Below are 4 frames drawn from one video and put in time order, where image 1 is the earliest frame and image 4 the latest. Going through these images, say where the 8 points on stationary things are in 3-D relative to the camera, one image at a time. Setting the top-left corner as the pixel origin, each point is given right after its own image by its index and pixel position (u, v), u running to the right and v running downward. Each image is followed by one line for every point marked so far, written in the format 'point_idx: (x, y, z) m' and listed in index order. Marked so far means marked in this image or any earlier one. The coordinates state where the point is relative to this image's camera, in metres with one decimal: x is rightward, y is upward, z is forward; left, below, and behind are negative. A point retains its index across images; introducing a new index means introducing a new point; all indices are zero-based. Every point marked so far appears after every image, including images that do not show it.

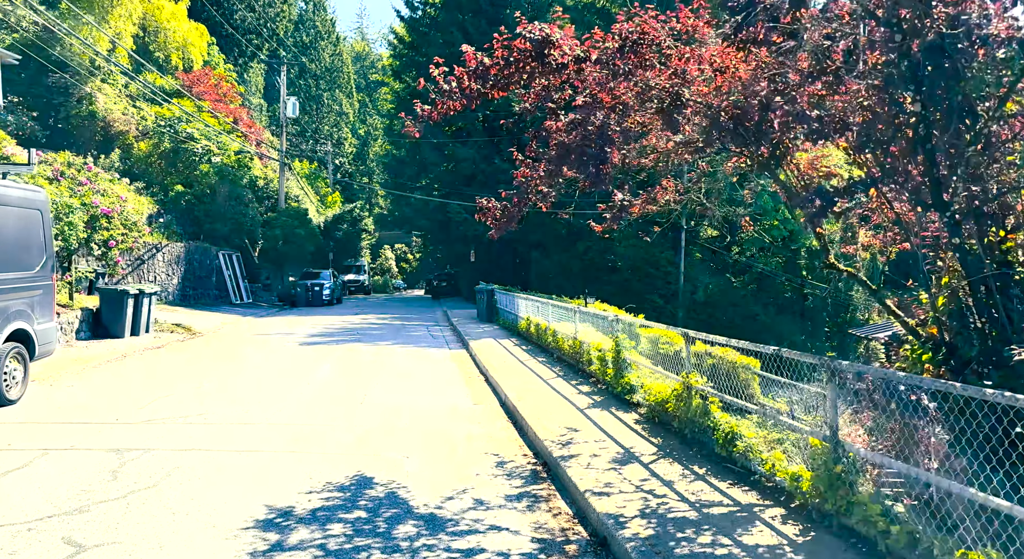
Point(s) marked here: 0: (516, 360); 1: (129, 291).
0: (+0.1, -1.5, +13.6) m
1: (-9.0, -0.3, +16.6) m
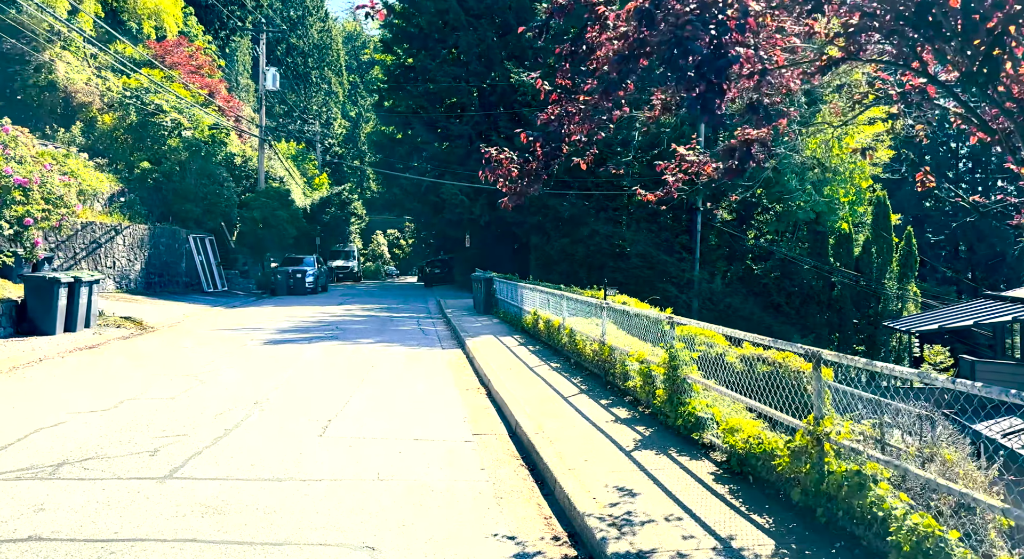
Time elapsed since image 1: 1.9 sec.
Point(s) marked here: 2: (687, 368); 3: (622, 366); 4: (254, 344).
0: (+0.2, -1.3, +11.1) m
1: (-8.9, 0.0, +13.9) m
2: (+1.6, -0.8, +6.6) m
3: (+1.3, -1.0, +8.4) m
4: (-5.3, -1.3, +14.5) m
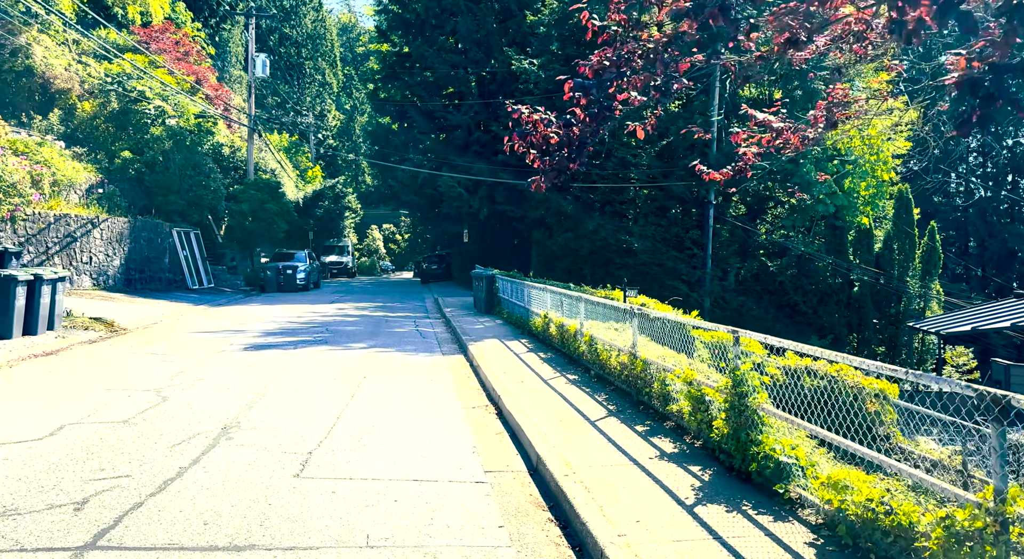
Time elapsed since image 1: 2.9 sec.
0: (+0.3, -1.3, +9.7) m
1: (-8.7, 0.0, +12.5) m
2: (+1.8, -0.9, +5.2) m
3: (+1.5, -1.1, +7.0) m
4: (-5.1, -1.3, +13.1) m
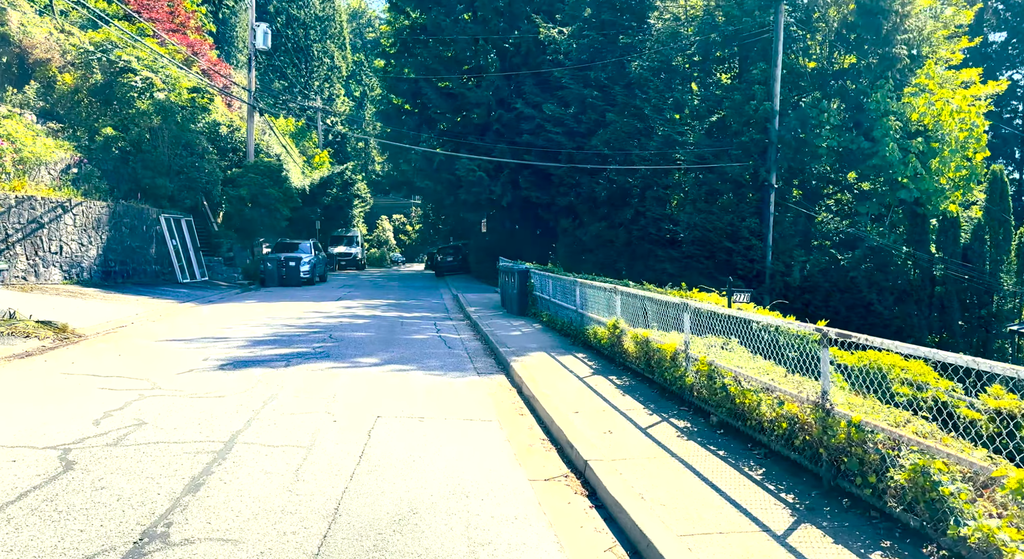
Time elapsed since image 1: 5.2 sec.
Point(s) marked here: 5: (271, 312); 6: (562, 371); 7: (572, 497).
0: (+1.1, -1.3, +6.7) m
1: (-7.9, +0.1, +9.5) m
2: (+2.5, -0.9, +2.2) m
3: (+2.2, -1.1, +4.0) m
4: (-4.3, -1.2, +10.1) m
5: (-5.6, -0.8, +16.6) m
6: (+0.6, -1.2, +9.8) m
7: (+0.5, -1.6, +5.2) m
